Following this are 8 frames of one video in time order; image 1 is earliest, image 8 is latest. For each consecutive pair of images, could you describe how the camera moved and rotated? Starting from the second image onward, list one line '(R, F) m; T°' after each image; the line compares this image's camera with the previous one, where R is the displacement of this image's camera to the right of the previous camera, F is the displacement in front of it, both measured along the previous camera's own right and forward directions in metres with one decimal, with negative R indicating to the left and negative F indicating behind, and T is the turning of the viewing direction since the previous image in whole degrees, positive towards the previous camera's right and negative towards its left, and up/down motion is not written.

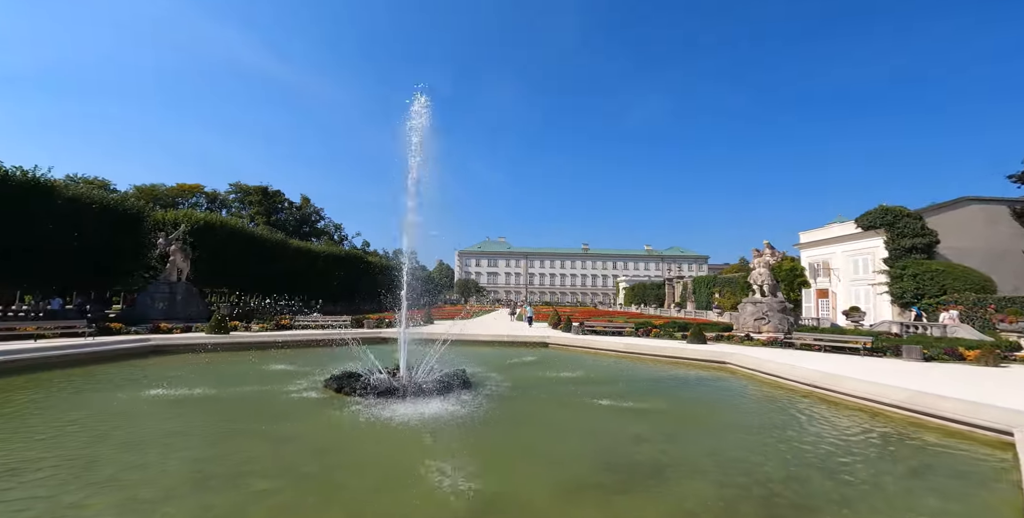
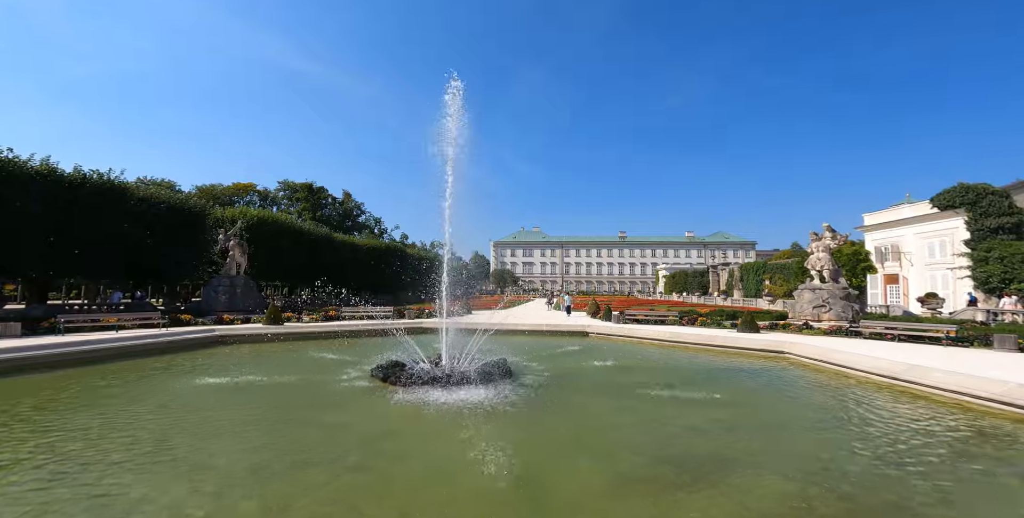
(-0.2, +0.2) m; -5°
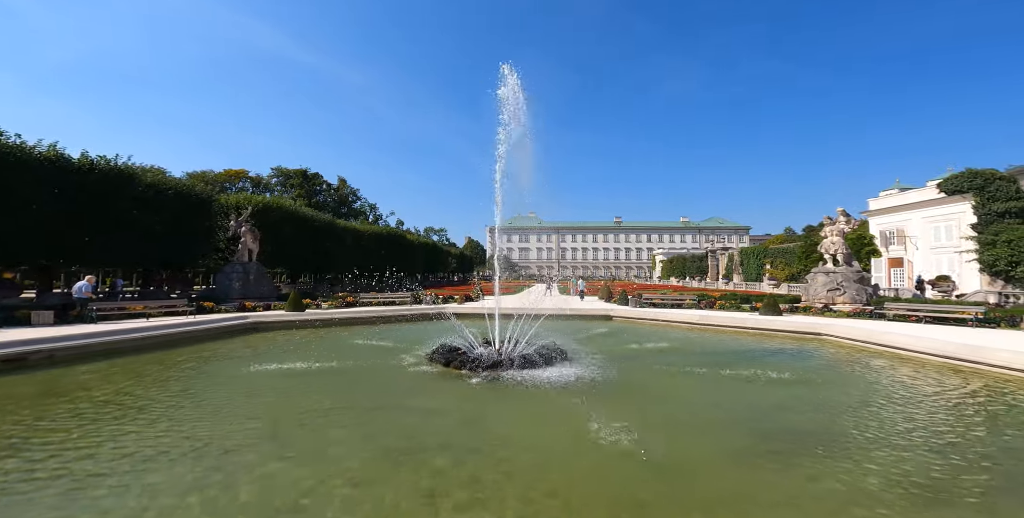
(-1.4, -0.2) m; +1°
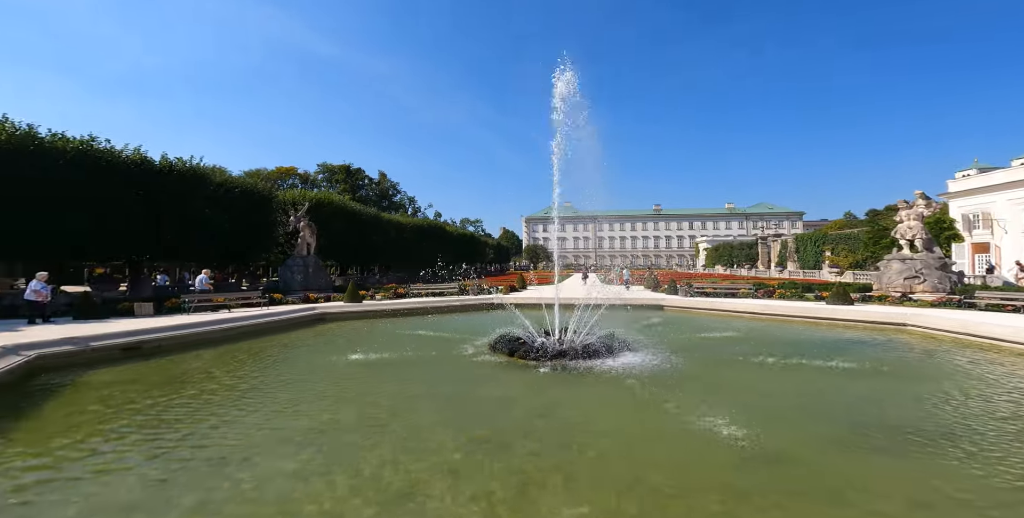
(-0.6, -0.1) m; -5°
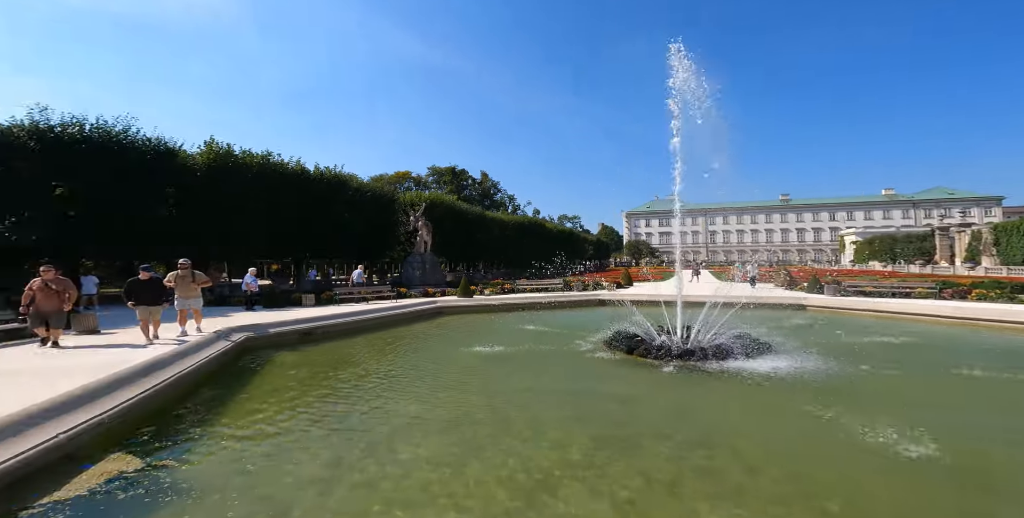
(-0.6, +0.1) m; -13°
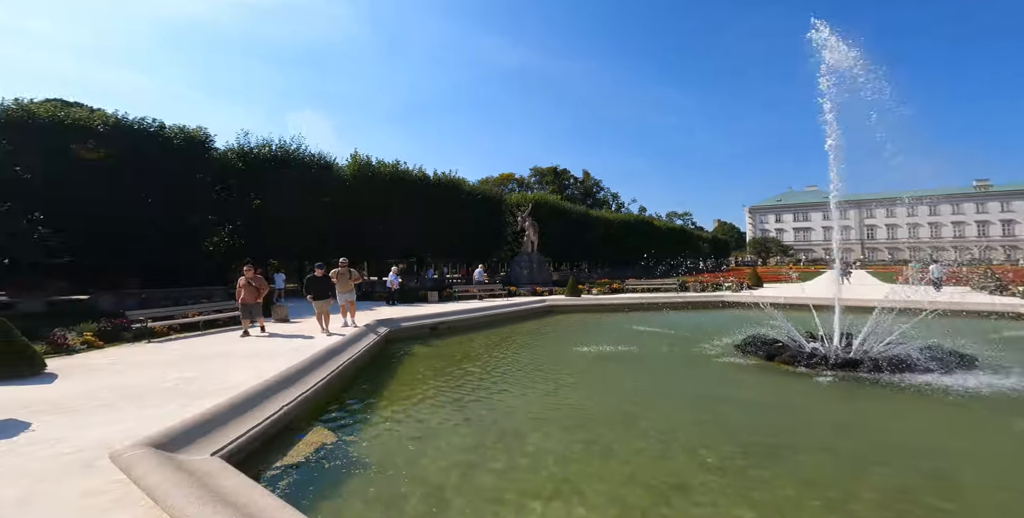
(-0.4, 0.0) m; -13°
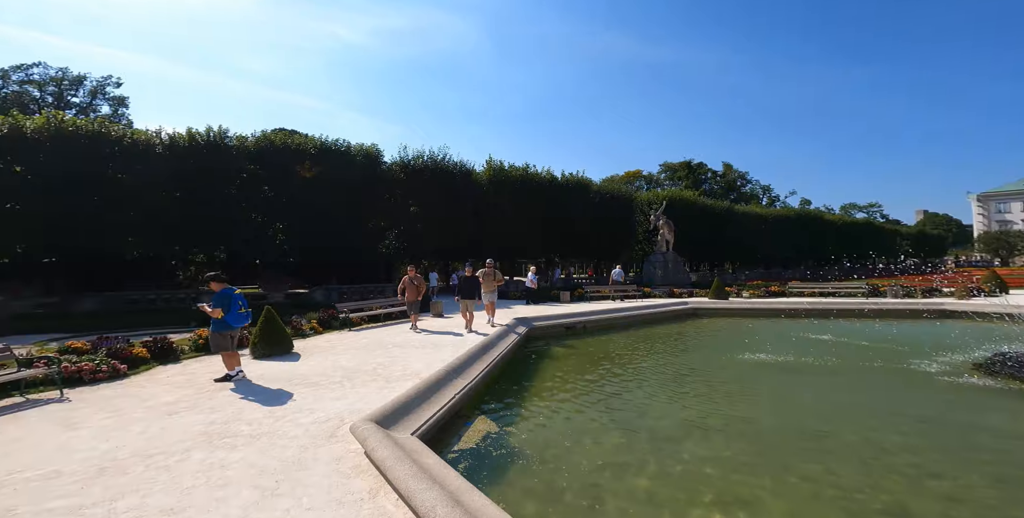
(-0.2, 0.0) m; -16°
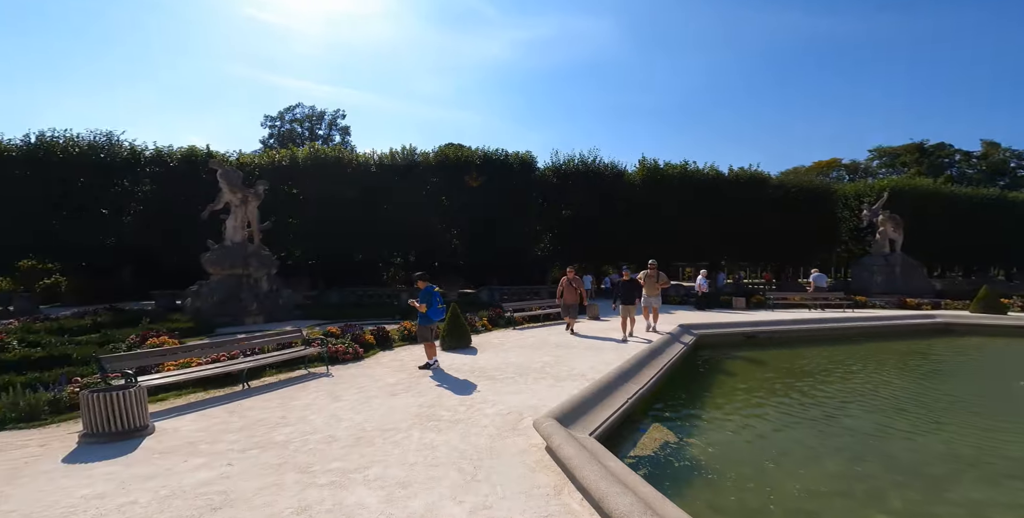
(-0.1, 0.0) m; -19°
